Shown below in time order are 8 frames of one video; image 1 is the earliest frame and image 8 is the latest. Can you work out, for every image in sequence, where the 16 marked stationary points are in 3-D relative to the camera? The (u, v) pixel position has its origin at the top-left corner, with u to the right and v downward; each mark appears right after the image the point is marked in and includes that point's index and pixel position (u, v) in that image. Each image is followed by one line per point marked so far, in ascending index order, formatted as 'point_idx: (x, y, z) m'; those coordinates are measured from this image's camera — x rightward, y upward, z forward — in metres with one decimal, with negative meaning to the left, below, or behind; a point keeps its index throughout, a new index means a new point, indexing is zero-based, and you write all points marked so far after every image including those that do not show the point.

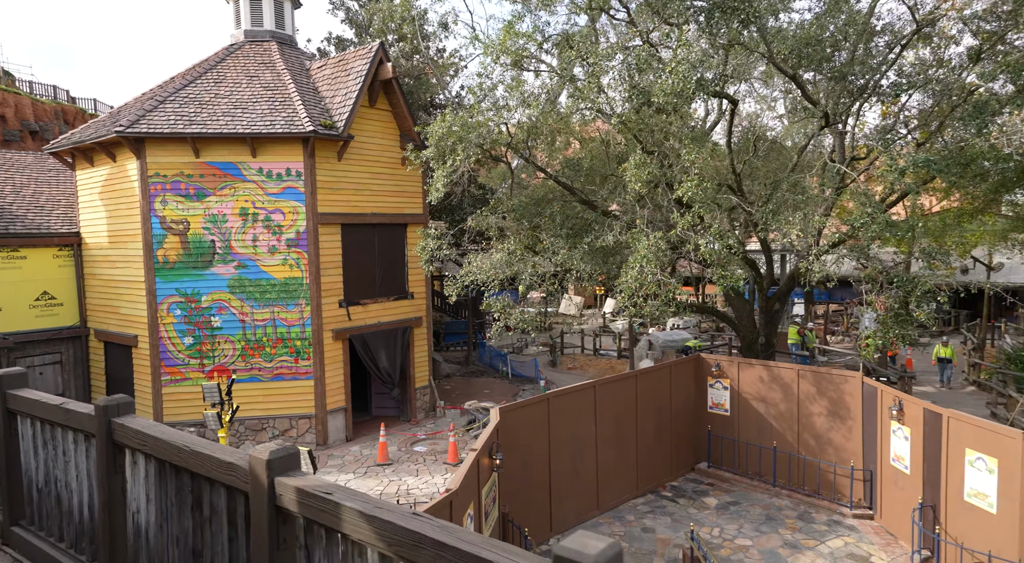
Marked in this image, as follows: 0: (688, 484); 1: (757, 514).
0: (+3.4, -3.9, +12.0) m
1: (+4.2, -4.0, +10.7) m
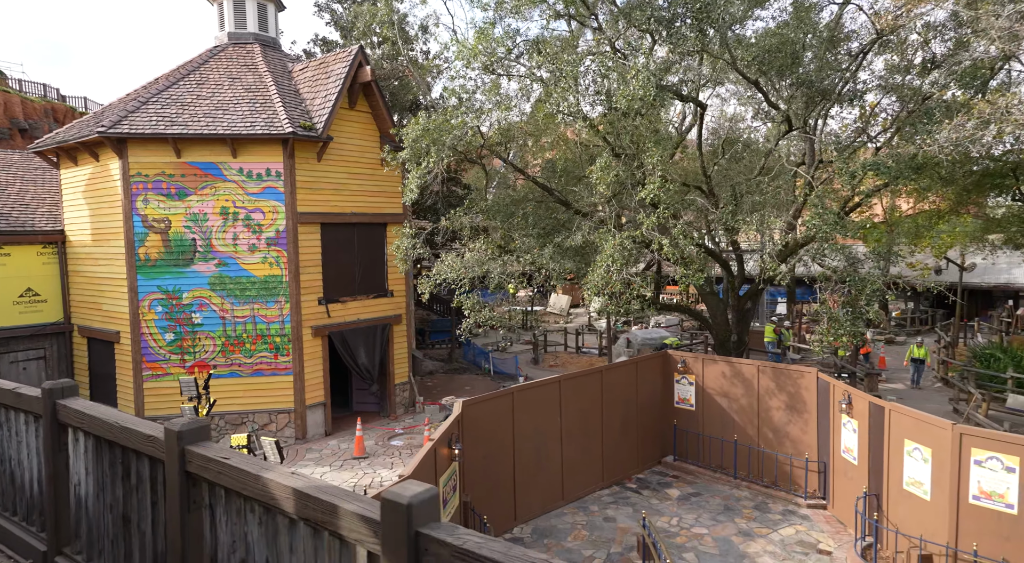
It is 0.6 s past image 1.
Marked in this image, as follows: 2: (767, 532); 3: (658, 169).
0: (+2.8, -3.9, +12.4) m
1: (+3.7, -4.0, +11.1) m
2: (+4.2, -4.1, +10.1) m
3: (+2.7, +2.2, +12.0) m
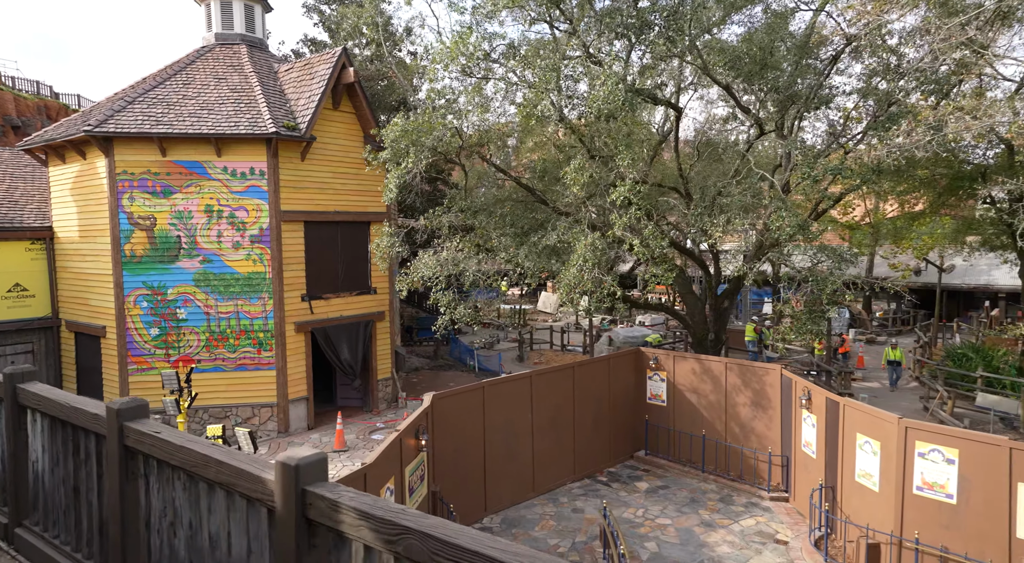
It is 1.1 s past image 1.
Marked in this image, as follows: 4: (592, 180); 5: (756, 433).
0: (+2.3, -3.9, +12.7) m
1: (+3.1, -4.0, +11.4) m
2: (+3.7, -4.1, +10.4) m
3: (+2.3, +2.2, +12.3) m
4: (+1.6, +2.1, +12.6) m
5: (+4.6, -2.9, +11.7) m
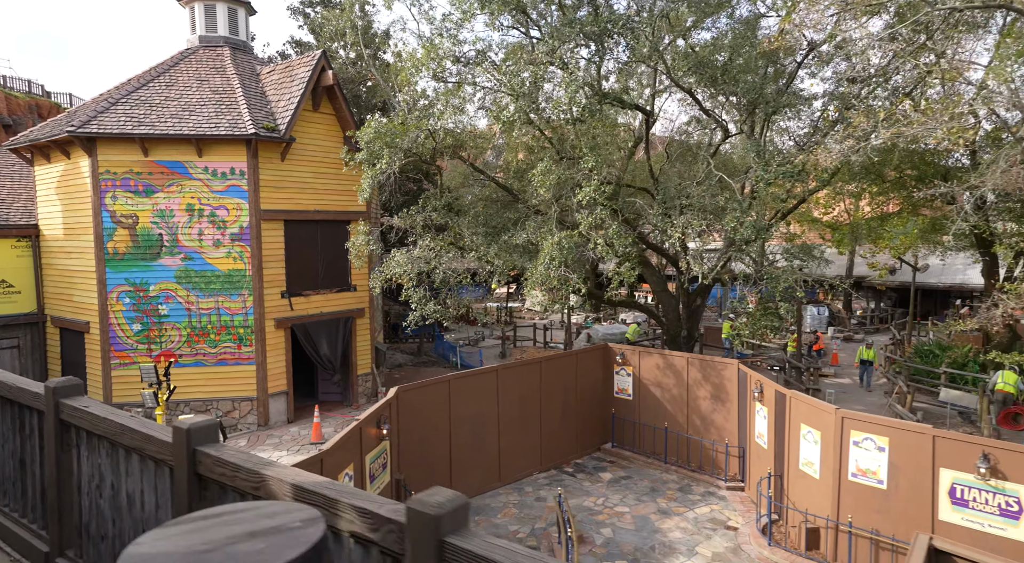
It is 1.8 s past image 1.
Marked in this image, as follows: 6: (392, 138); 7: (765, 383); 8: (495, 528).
0: (+1.7, -3.8, +13.2) m
1: (+2.5, -3.9, +11.8) m
2: (+3.0, -4.0, +10.9) m
3: (+1.6, +2.2, +12.7) m
4: (+1.0, +2.1, +13.0) m
5: (+4.0, -2.8, +12.1) m
6: (-2.6, +3.1, +13.3) m
7: (+4.4, -1.8, +10.7) m
8: (-0.3, -4.1, +10.3) m
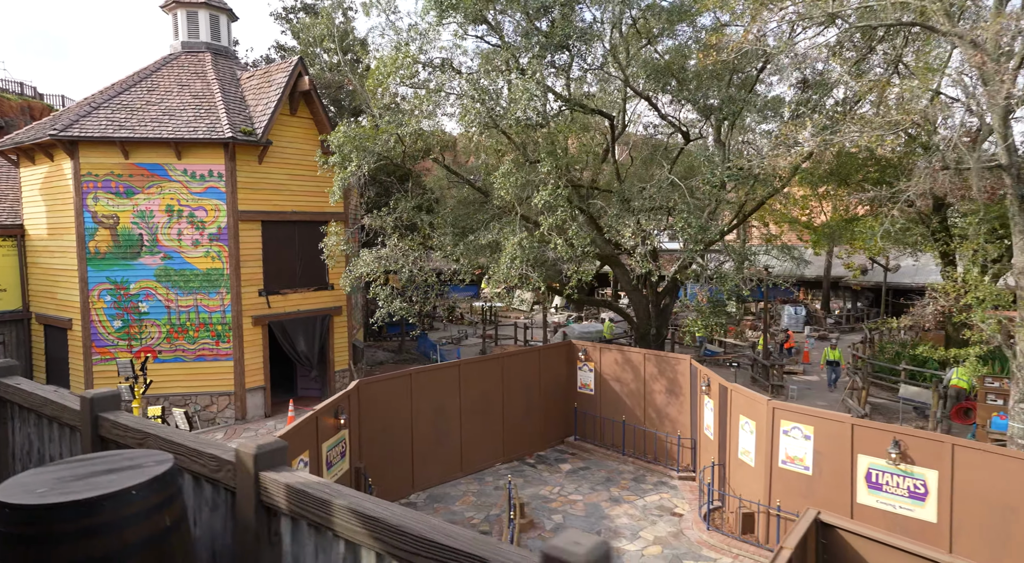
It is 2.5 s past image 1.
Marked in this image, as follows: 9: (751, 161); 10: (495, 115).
0: (+0.9, -3.8, +13.7) m
1: (+1.7, -3.9, +12.3) m
2: (+2.3, -4.0, +11.4) m
3: (+0.9, +2.3, +13.3) m
4: (+0.2, +2.1, +13.5) m
5: (+3.2, -2.8, +12.6) m
6: (-3.4, +3.1, +13.8) m
7: (+3.6, -1.7, +11.2) m
8: (-1.0, -4.1, +10.8) m
9: (+4.9, +2.6, +13.1) m
10: (-0.4, +3.6, +13.5) m
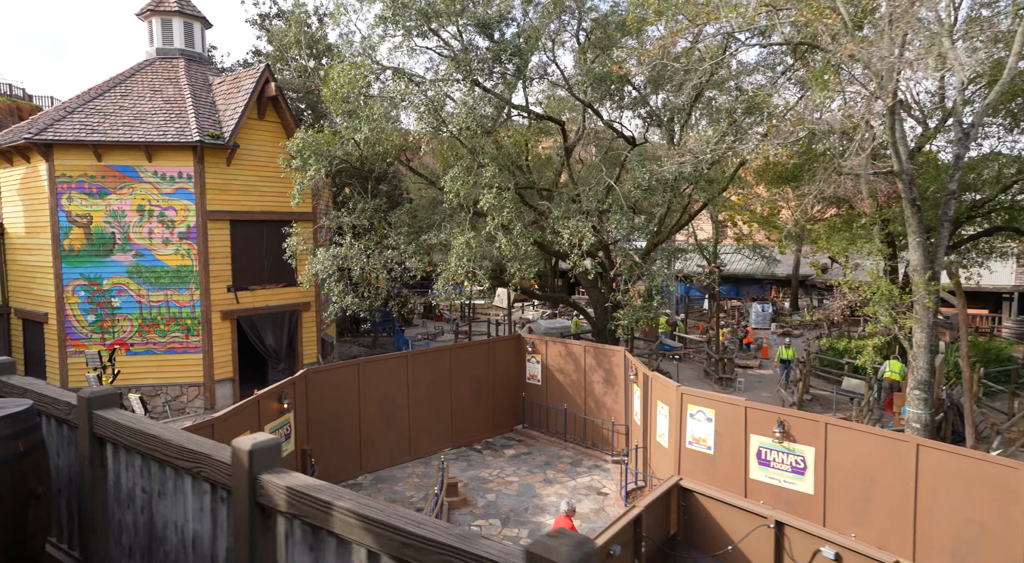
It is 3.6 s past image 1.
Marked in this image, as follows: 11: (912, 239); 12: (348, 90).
0: (-0.3, -3.7, +14.5) m
1: (+0.6, -3.8, +13.1) m
2: (+1.1, -3.9, +12.2) m
3: (-0.3, +2.3, +14.0) m
4: (-0.9, +2.2, +14.3) m
5: (+2.1, -2.7, +13.4) m
6: (-4.5, +3.2, +14.6) m
7: (+2.5, -1.7, +12.0) m
8: (-2.2, -4.0, +11.6) m
9: (+3.8, +2.7, +13.9) m
10: (-1.6, +3.7, +14.3) m
11: (+6.9, +0.7, +10.7) m
12: (-3.9, +4.4, +14.5) m
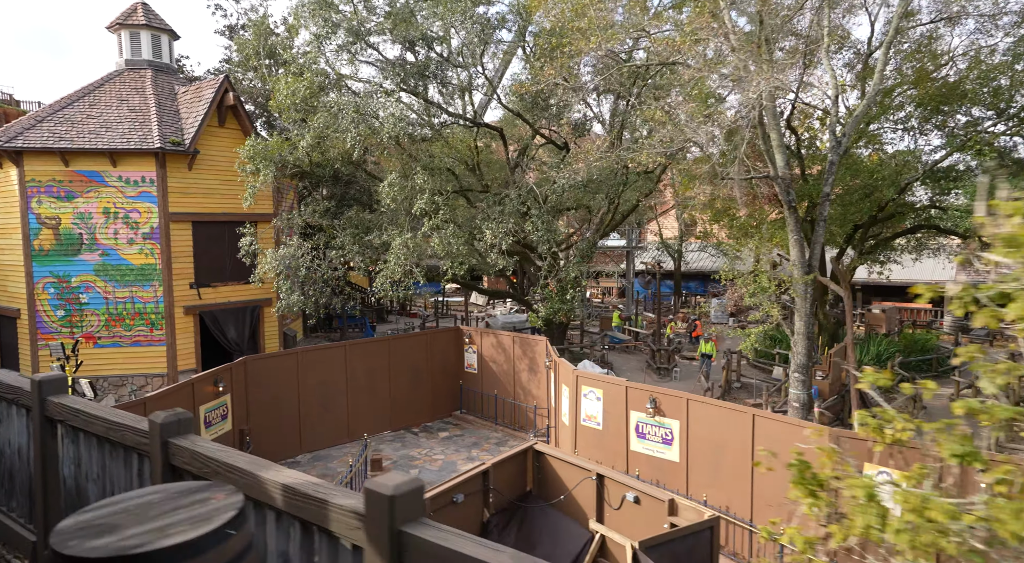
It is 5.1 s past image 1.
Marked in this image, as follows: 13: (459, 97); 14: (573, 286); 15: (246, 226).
0: (-1.8, -3.6, +15.6) m
1: (-1.0, -3.7, +14.2) m
2: (-0.5, -3.8, +13.3) m
3: (-1.9, +2.5, +15.1) m
4: (-2.6, +2.3, +15.4) m
5: (+0.5, -2.6, +14.5) m
6: (-6.2, +3.3, +15.7) m
7: (+0.9, -1.5, +13.1) m
8: (-3.8, -3.9, +12.7) m
9: (+2.1, +2.8, +15.0) m
10: (-3.2, +3.8, +15.4) m
11: (+5.3, +0.9, +11.8) m
12: (-5.5, +4.5, +15.6) m
13: (-1.4, +4.8, +15.9) m
14: (+1.5, -0.1, +15.4) m
15: (-7.7, +1.6, +17.8) m
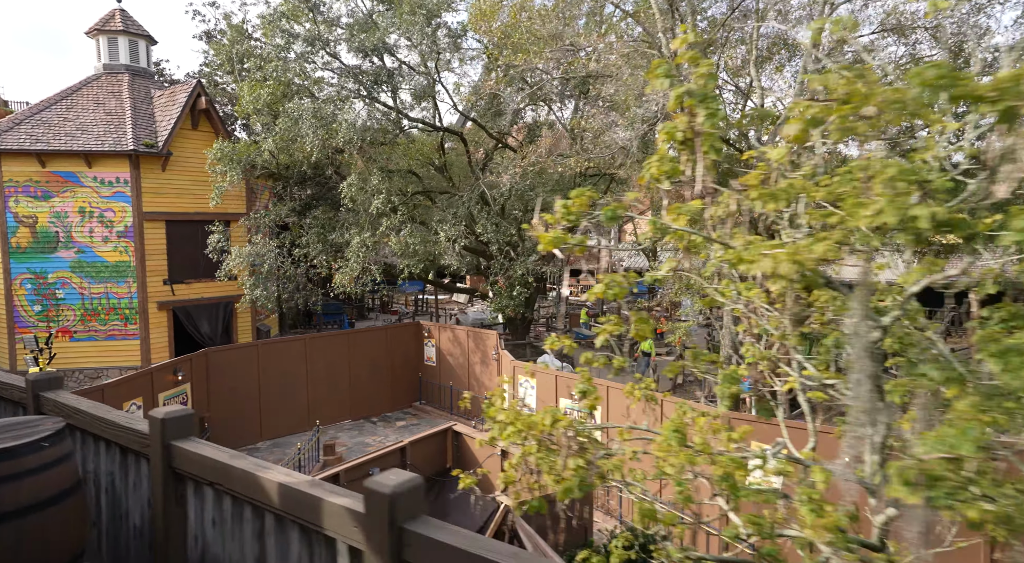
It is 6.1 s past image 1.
0: (-3.0, -3.5, +16.3) m
1: (-2.2, -3.6, +15.0) m
2: (-1.7, -3.7, +14.0) m
3: (-3.1, +2.5, +15.9) m
4: (-3.7, +2.4, +16.1) m
5: (-0.7, -2.5, +15.3) m
6: (-7.3, +3.4, +16.4) m
7: (-0.3, -1.5, +13.9) m
8: (-5.0, -3.8, +13.4) m
9: (+1.0, +2.9, +15.7) m
10: (-4.3, +3.9, +16.1) m
11: (+4.2, +0.9, +12.5) m
12: (-6.7, +4.6, +16.3) m
13: (-2.5, +4.9, +16.7) m
14: (+0.3, 0.0, +16.2) m
15: (-8.8, +1.7, +18.5) m
